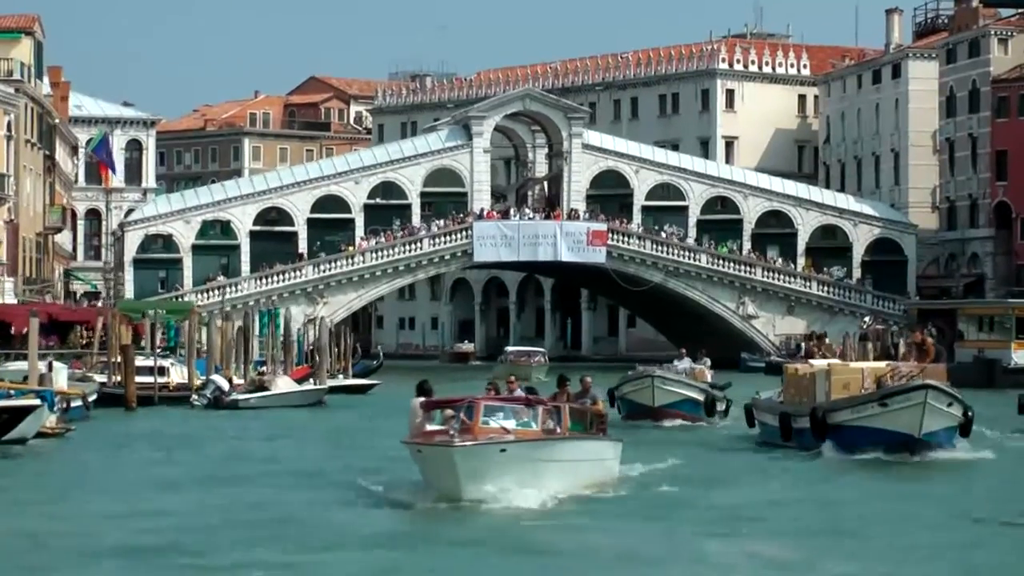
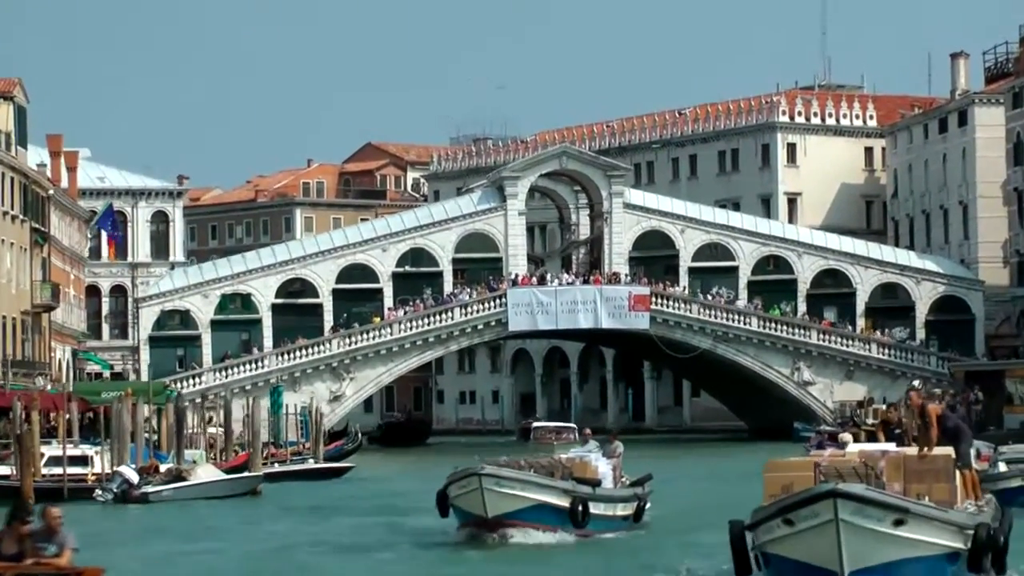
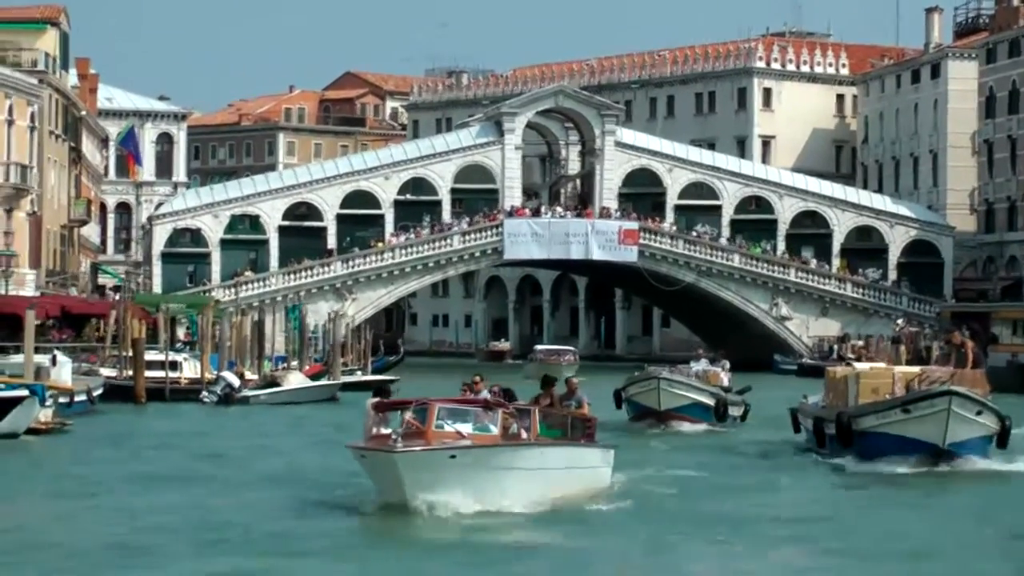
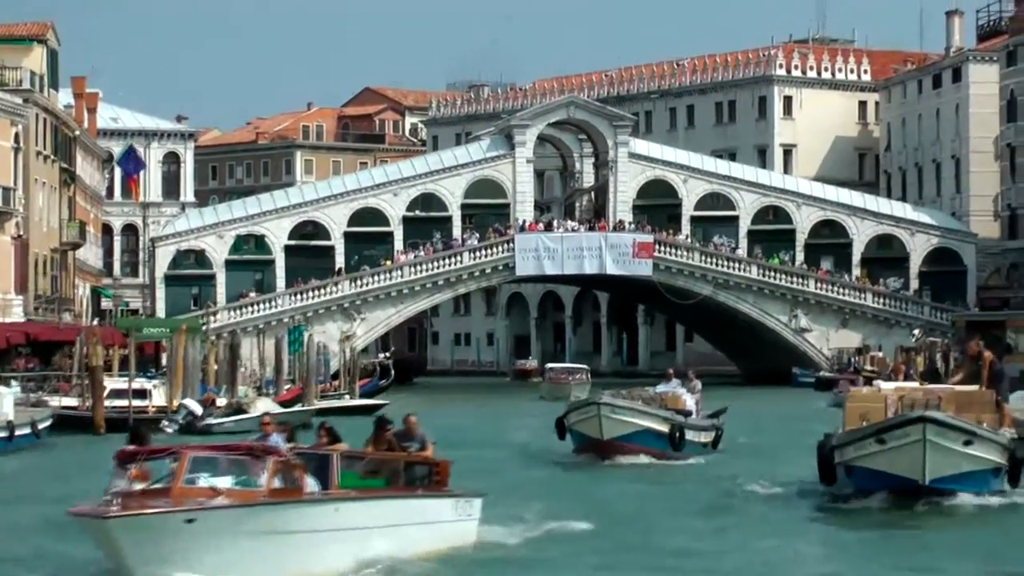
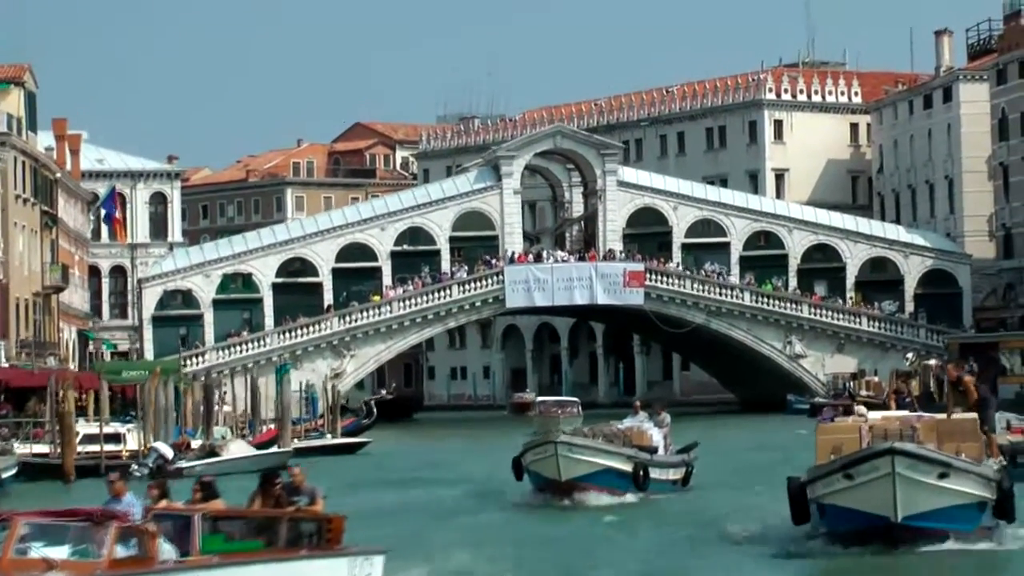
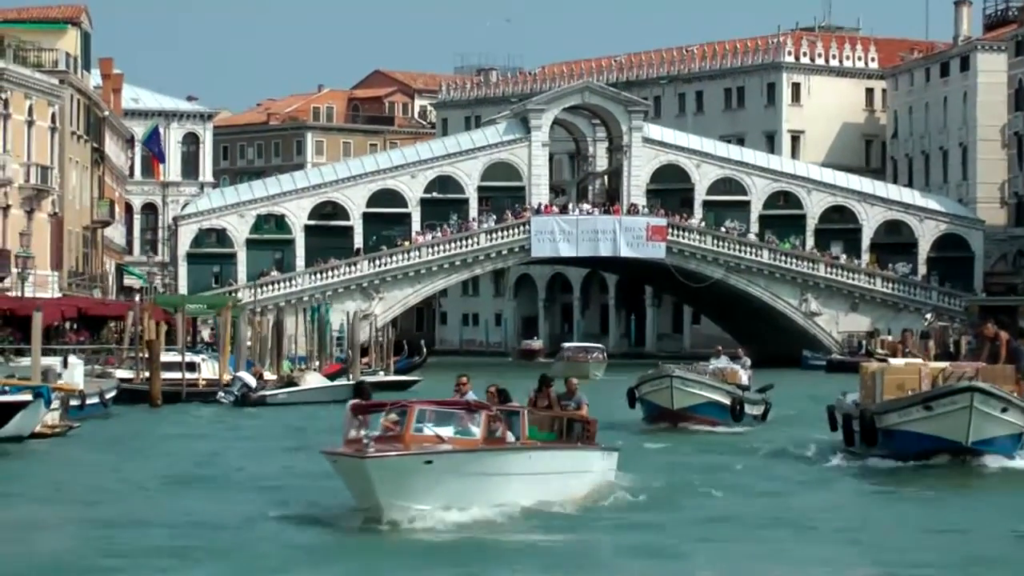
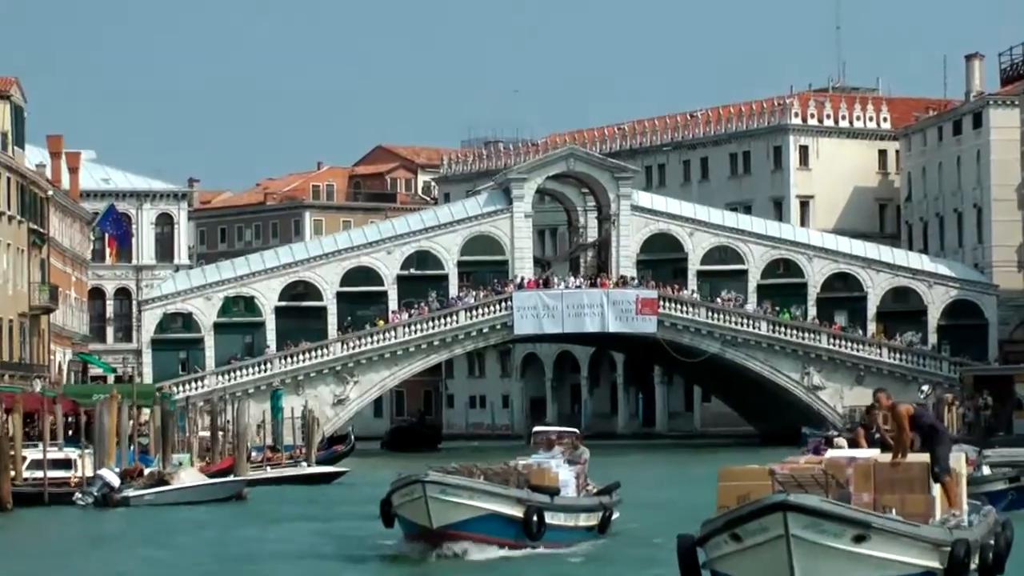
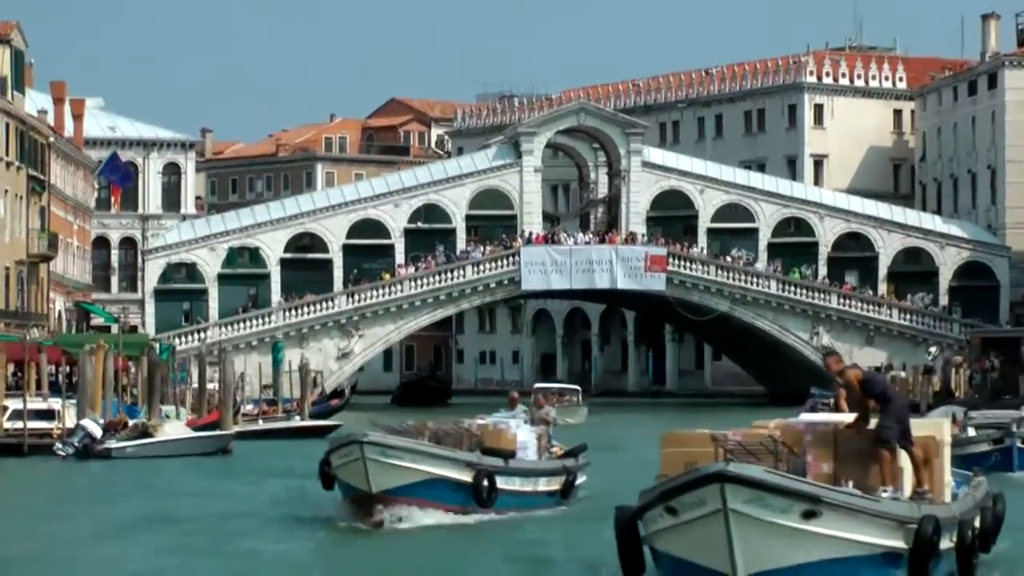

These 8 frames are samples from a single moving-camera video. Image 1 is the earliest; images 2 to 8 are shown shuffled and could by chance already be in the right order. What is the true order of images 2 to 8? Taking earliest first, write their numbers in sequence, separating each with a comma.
3, 6, 4, 5, 2, 7, 8
